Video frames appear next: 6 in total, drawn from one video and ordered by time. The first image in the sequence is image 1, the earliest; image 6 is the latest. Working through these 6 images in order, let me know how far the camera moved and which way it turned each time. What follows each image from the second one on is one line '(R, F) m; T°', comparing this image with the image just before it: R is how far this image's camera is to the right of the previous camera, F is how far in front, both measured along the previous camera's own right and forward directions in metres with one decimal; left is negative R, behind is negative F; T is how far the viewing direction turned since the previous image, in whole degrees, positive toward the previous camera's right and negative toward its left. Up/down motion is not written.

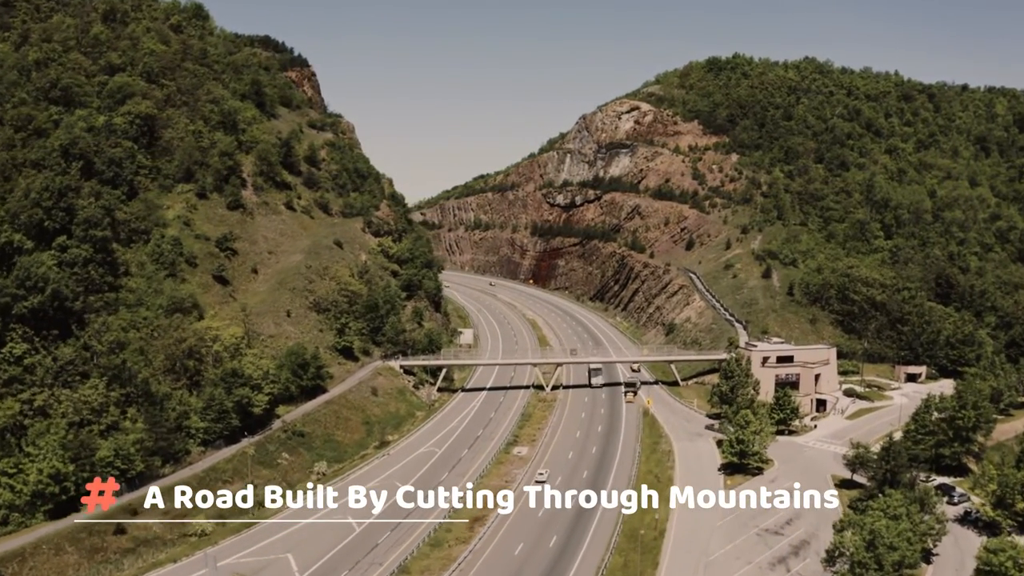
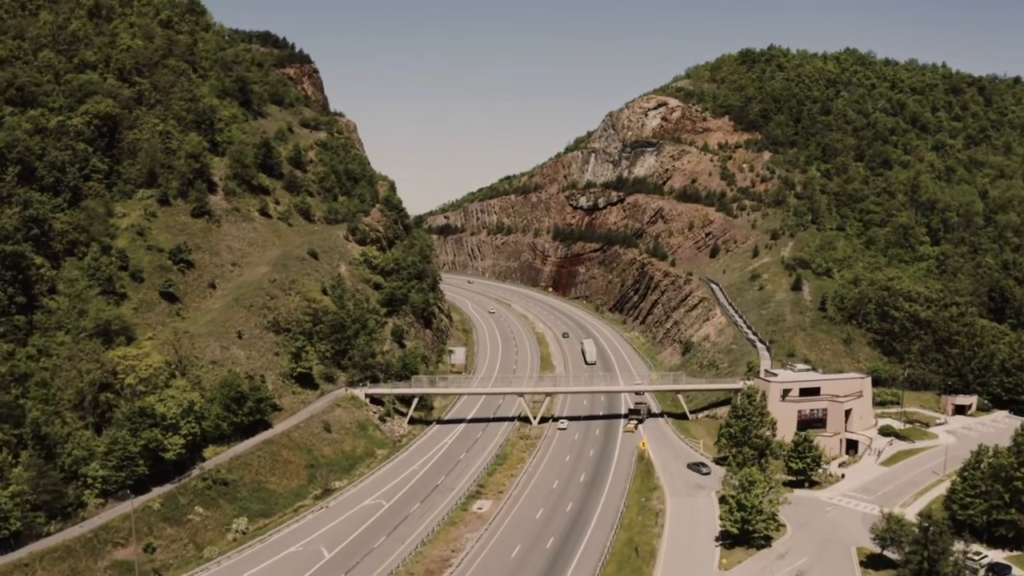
(+6.4, +11.1) m; -3°
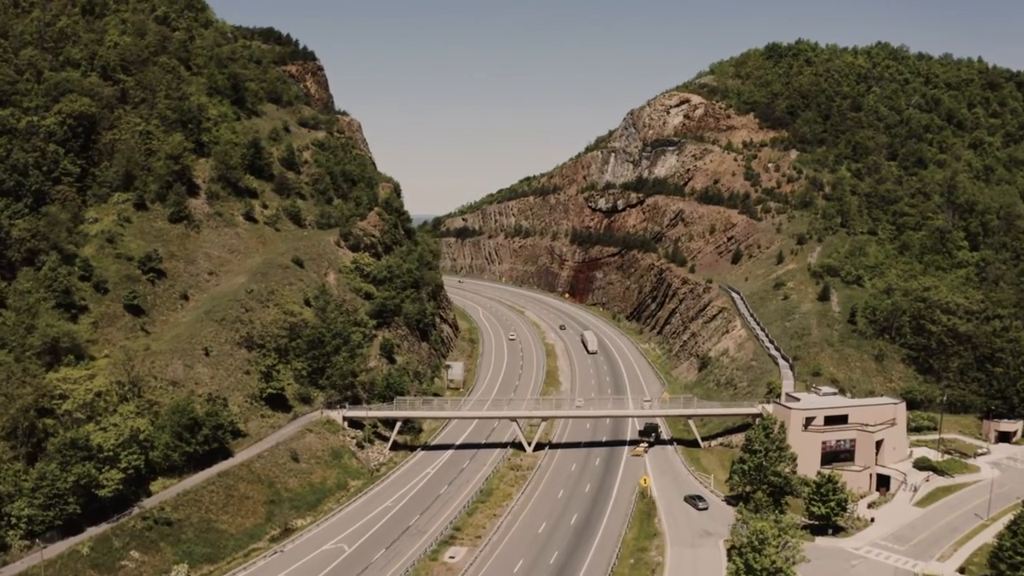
(+3.4, +7.3) m; -2°
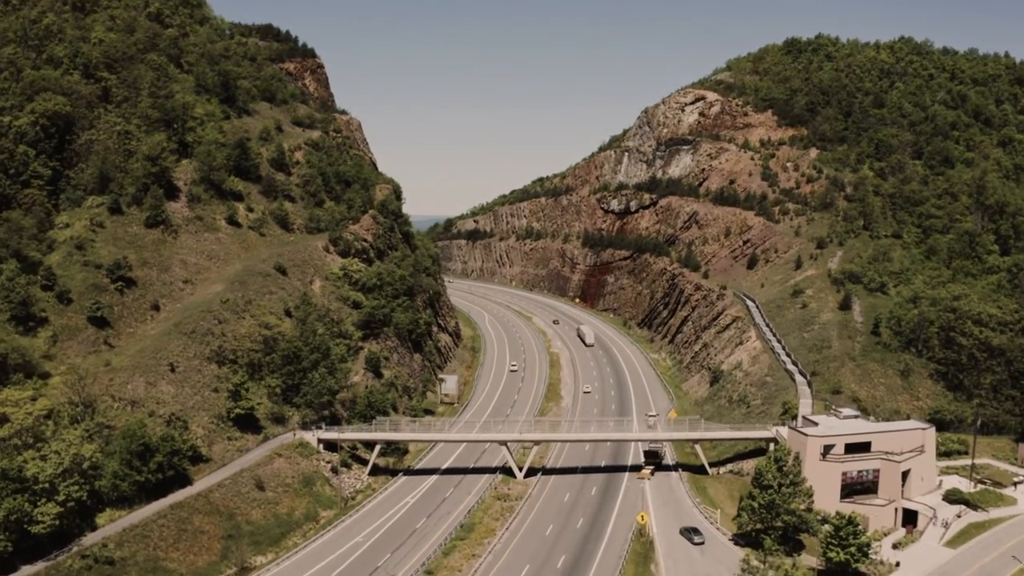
(+2.6, +5.9) m; -1°
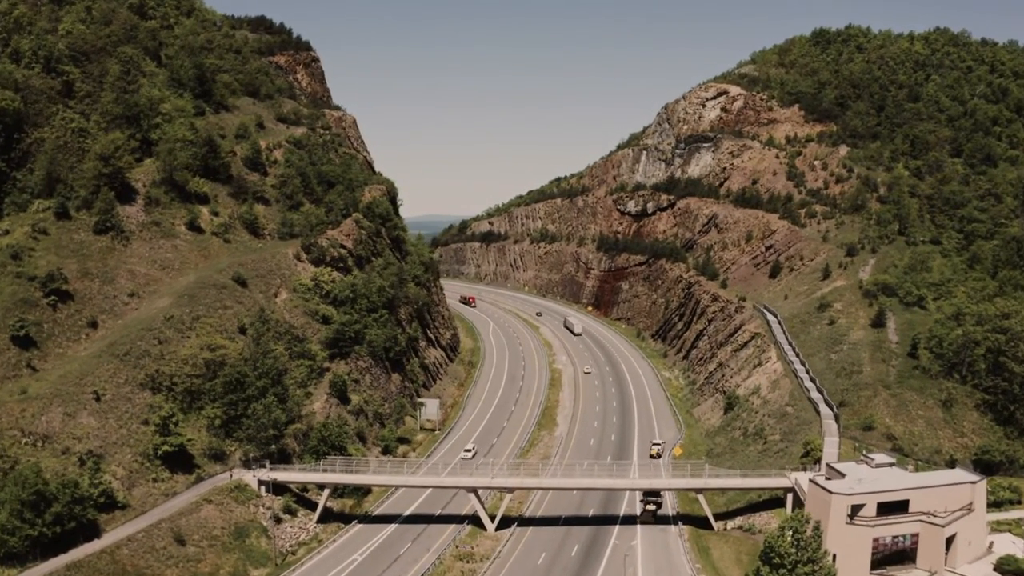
(+4.3, +9.5) m; -2°
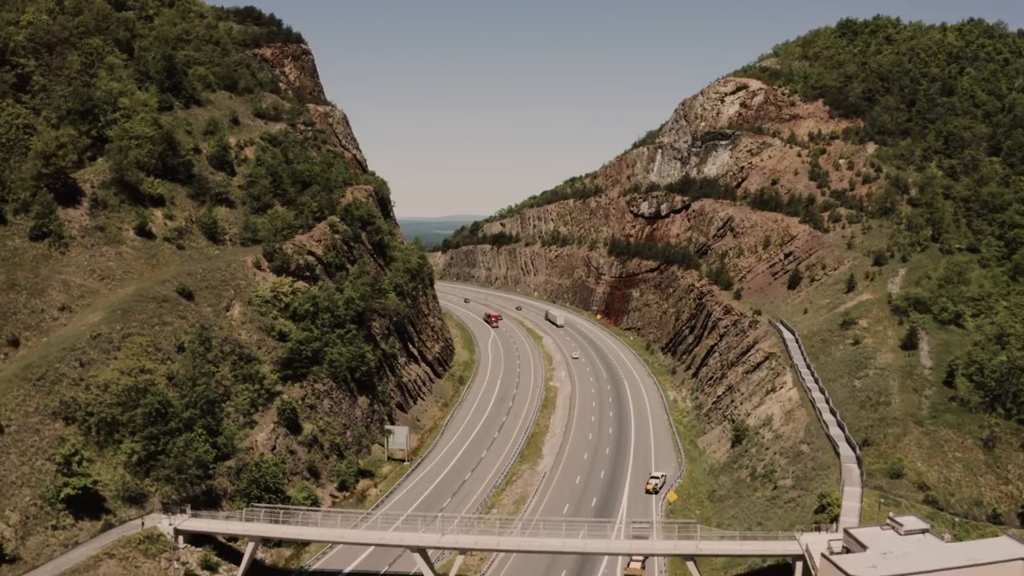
(+4.4, +8.9) m; -2°
